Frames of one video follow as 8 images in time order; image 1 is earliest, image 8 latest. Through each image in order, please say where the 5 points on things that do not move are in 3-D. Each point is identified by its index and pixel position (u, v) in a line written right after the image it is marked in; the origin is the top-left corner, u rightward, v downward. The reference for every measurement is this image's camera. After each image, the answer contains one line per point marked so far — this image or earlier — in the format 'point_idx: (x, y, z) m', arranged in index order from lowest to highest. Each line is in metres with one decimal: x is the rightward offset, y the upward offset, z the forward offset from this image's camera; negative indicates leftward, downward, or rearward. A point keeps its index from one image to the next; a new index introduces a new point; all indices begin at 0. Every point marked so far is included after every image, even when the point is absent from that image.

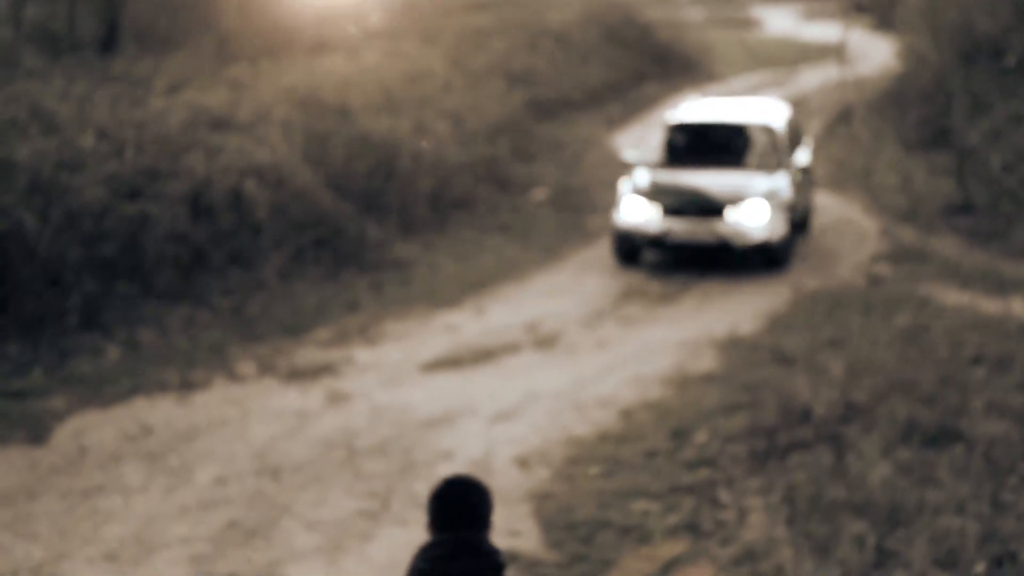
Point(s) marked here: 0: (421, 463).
0: (-0.5, -1.0, +8.3) m
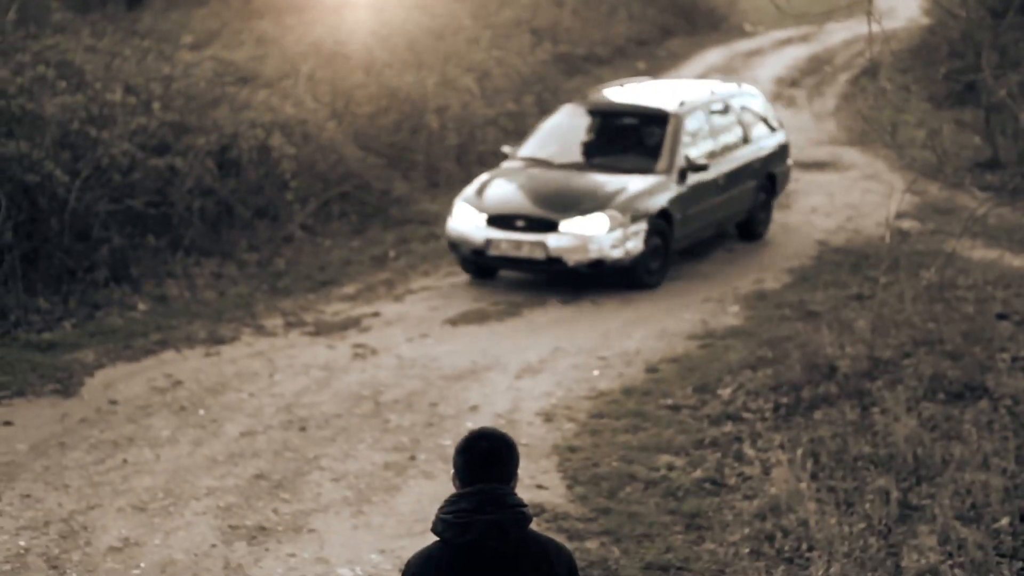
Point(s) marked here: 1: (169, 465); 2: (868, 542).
0: (-0.4, -0.7, +8.3) m
1: (-1.7, -0.9, +7.6) m
2: (+1.6, -1.1, +6.7) m
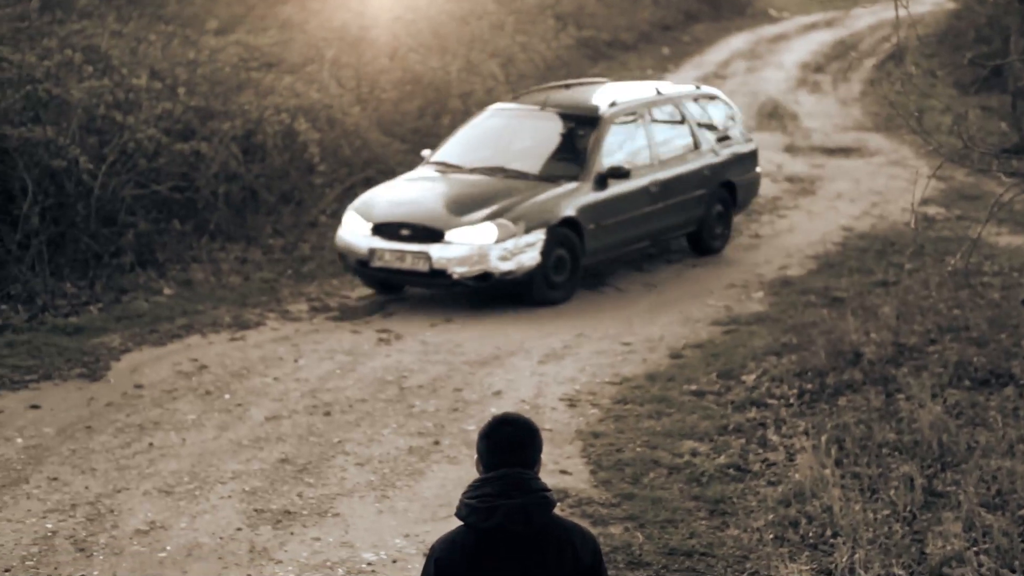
0: (-0.2, -0.6, +8.3) m
1: (-1.6, -0.8, +7.7) m
2: (+1.7, -1.1, +6.6) m
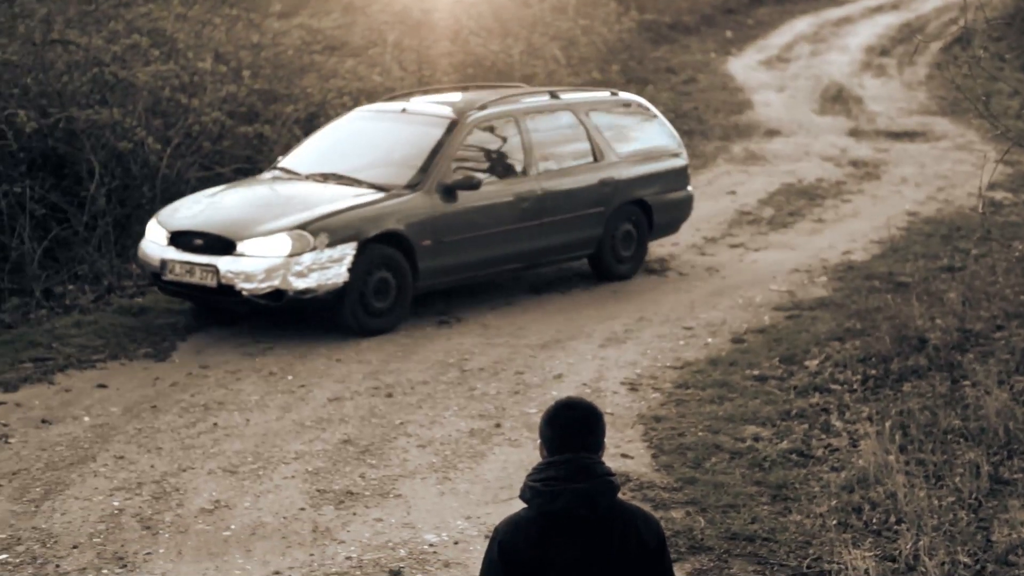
0: (+0.1, -0.5, +8.3) m
1: (-1.3, -0.7, +7.7) m
2: (+2.0, -1.0, +6.6) m
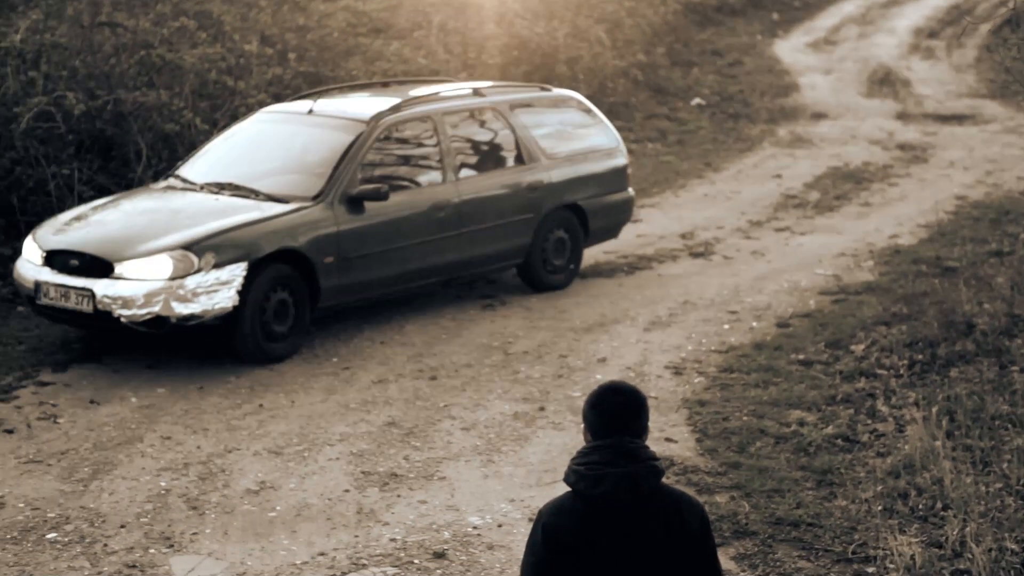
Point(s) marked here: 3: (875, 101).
0: (+0.3, -0.4, +8.3) m
1: (-1.1, -0.6, +7.8) m
2: (+2.2, -0.9, +6.6) m
3: (+4.6, +2.4, +19.0) m
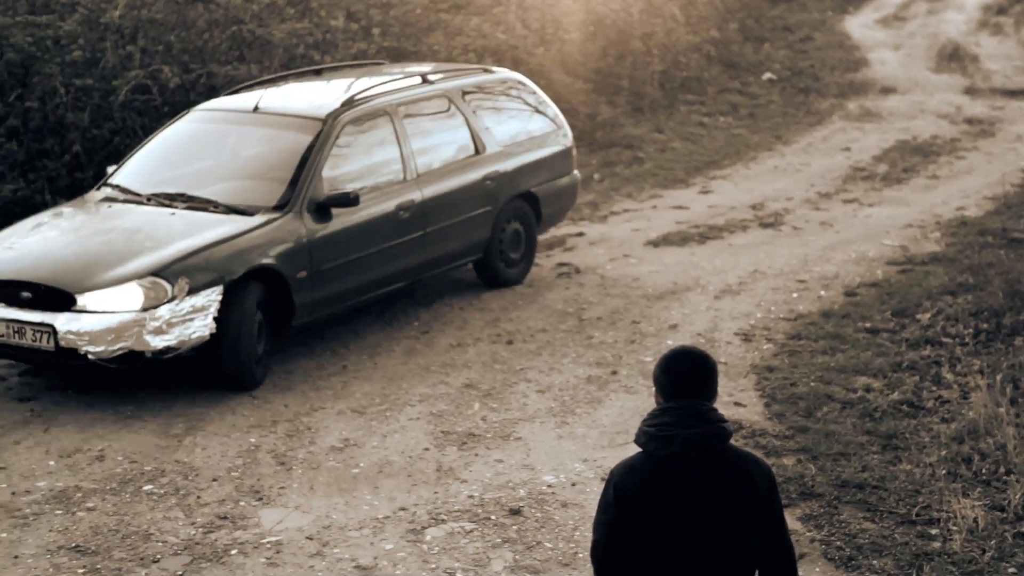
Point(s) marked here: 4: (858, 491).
0: (+0.8, -0.3, +8.6) m
1: (-0.7, -0.5, +8.1) m
2: (+2.5, -0.8, +6.7) m
3: (+5.5, +2.6, +19.0) m
4: (+1.5, -0.9, +6.6) m
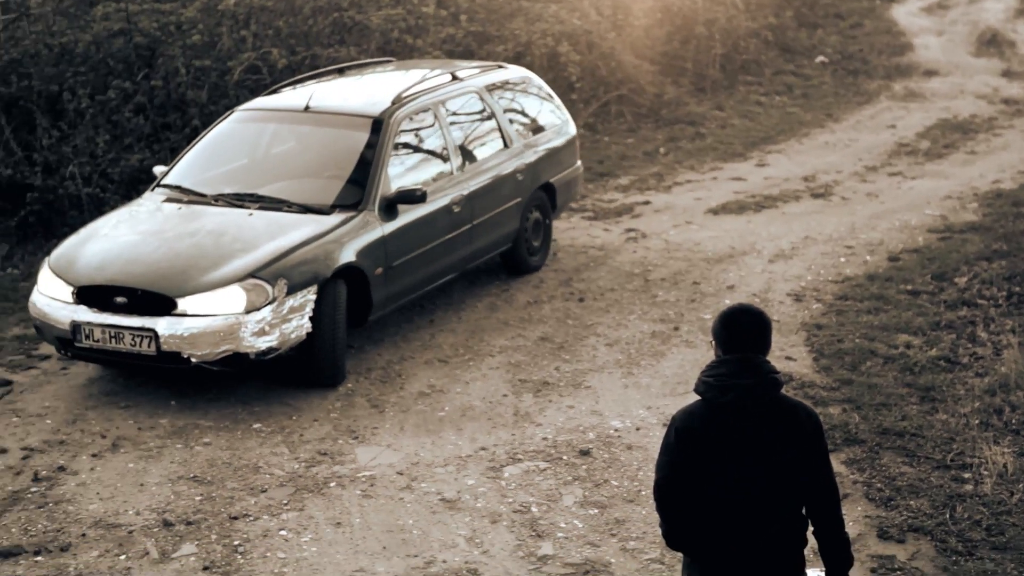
0: (+1.2, -0.1, +9.3) m
1: (-0.3, -0.2, +8.9) m
2: (+2.9, -0.6, +7.4) m
3: (+6.4, +2.9, +19.5) m
4: (+1.9, -0.7, +7.3) m
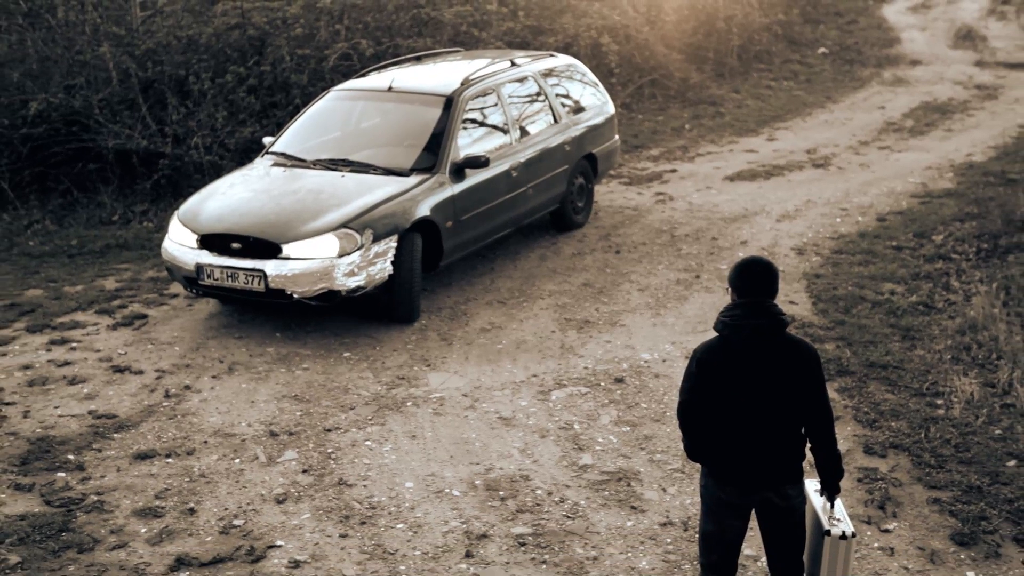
0: (+1.5, +0.3, +10.8) m
1: (0.0, +0.1, +10.4) m
2: (+3.1, -0.4, +8.9) m
3: (+7.0, +3.5, +20.9) m
4: (+2.2, -0.5, +8.9) m
